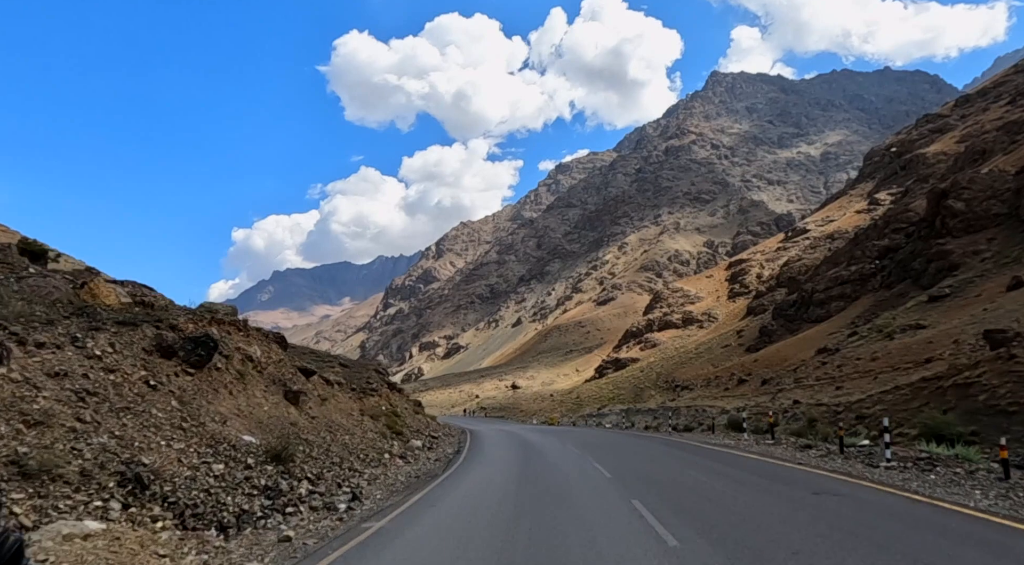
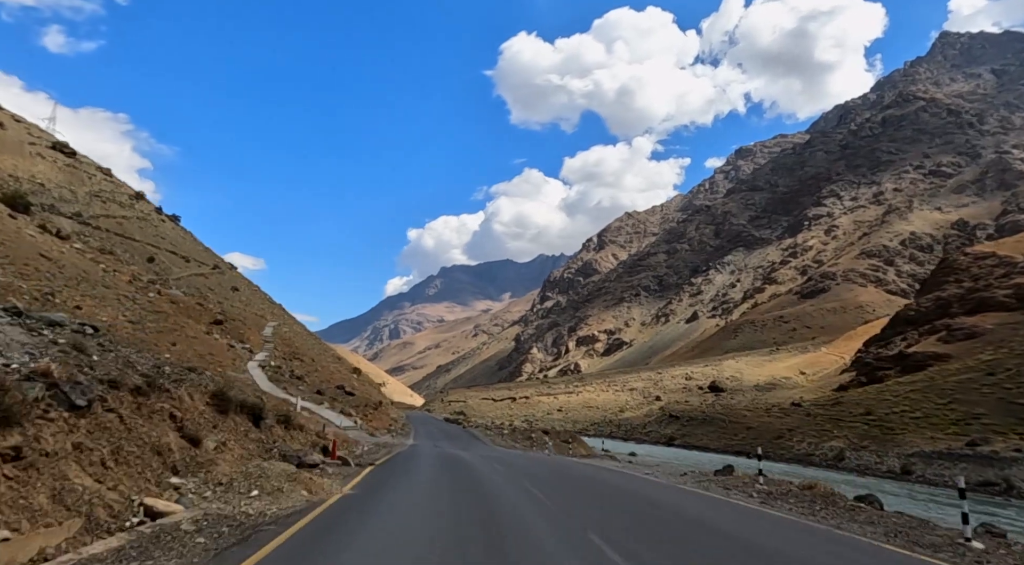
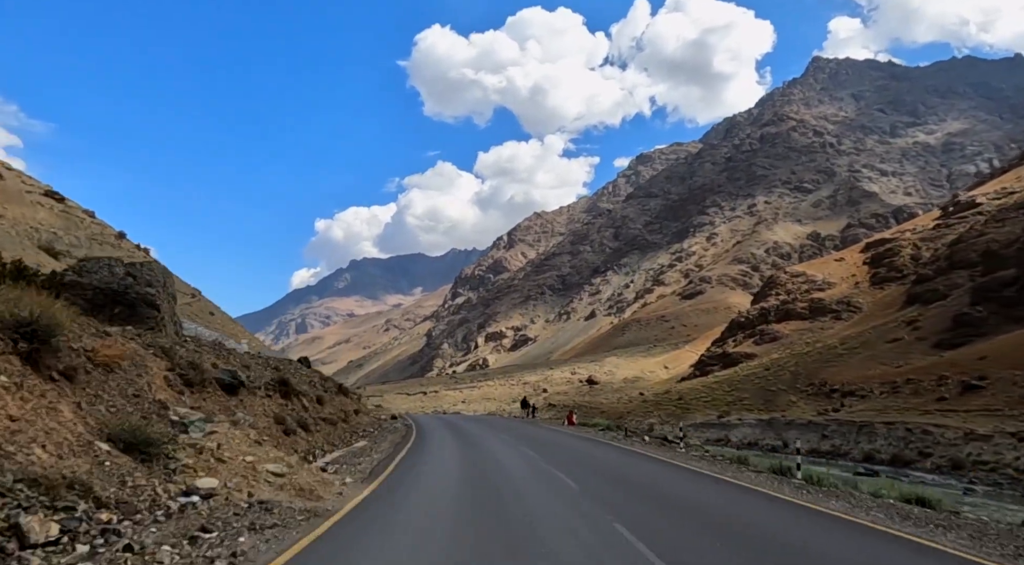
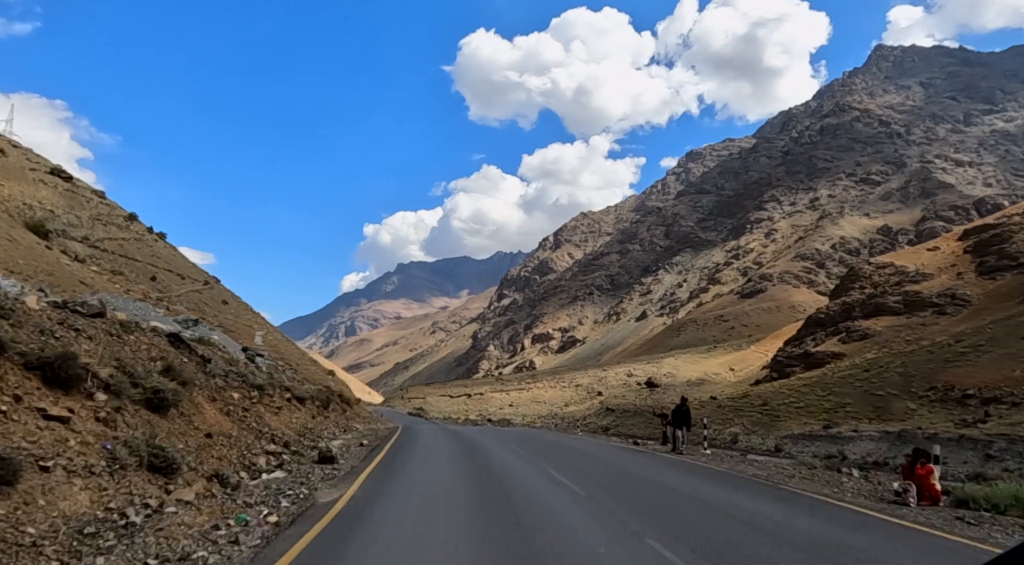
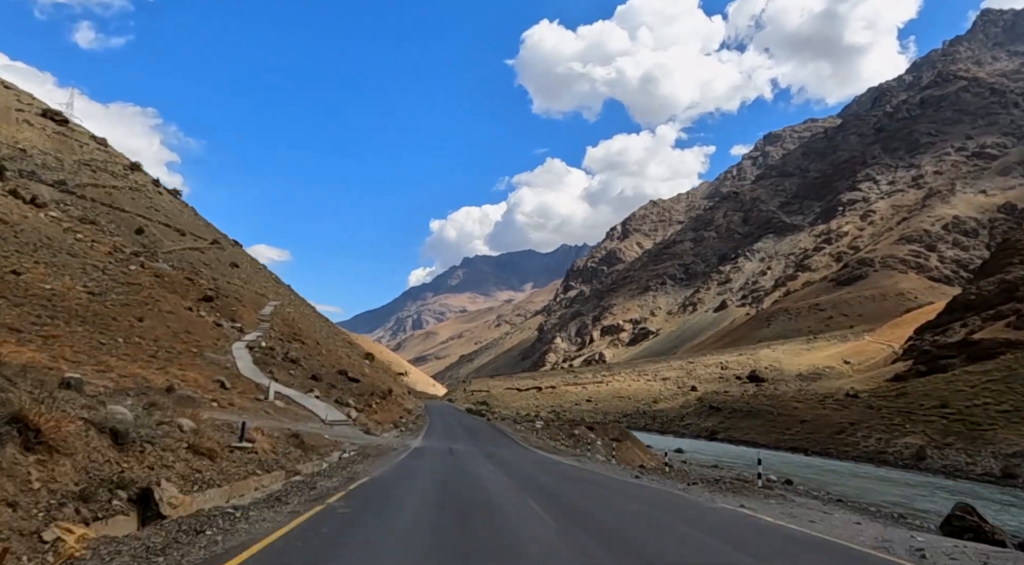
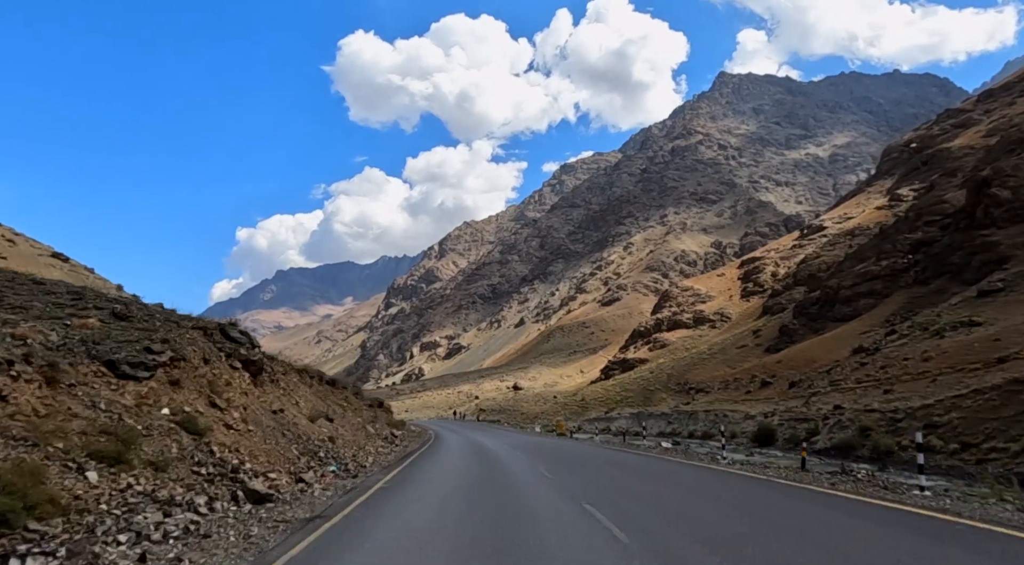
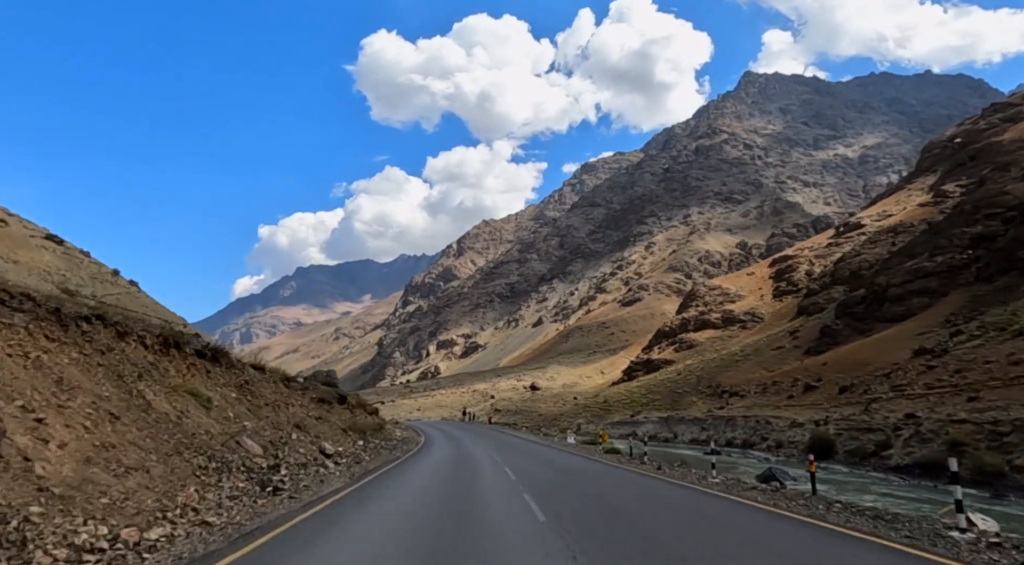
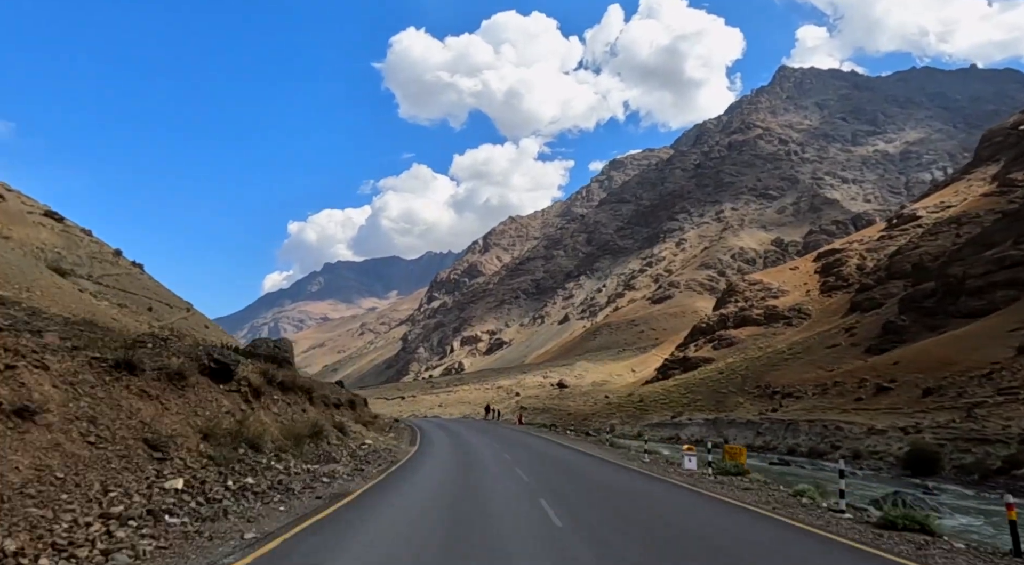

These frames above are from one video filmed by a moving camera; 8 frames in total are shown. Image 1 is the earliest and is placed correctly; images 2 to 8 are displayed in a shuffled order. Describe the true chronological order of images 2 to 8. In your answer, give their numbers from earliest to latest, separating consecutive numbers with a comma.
6, 7, 8, 3, 4, 2, 5
